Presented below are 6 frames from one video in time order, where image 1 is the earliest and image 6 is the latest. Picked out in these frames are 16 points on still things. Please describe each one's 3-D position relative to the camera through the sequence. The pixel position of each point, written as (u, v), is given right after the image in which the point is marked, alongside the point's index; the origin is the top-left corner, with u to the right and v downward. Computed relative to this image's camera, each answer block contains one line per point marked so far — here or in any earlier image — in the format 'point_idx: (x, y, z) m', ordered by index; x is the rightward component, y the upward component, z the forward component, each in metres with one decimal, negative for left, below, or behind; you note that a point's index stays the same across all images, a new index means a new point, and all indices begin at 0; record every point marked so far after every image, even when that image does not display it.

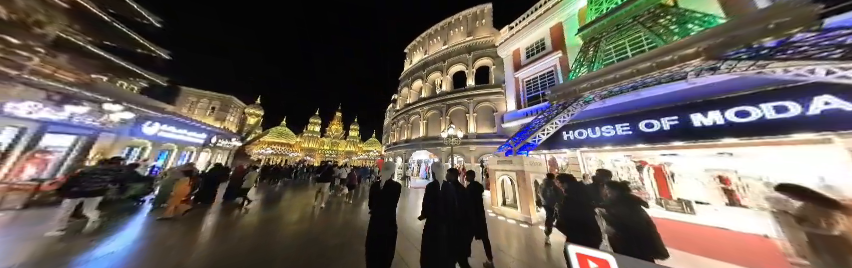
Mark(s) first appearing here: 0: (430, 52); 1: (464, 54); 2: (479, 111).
0: (+0.4, +6.9, +12.4) m
1: (+2.6, +5.5, +10.3) m
2: (+3.3, +1.5, +9.2) m
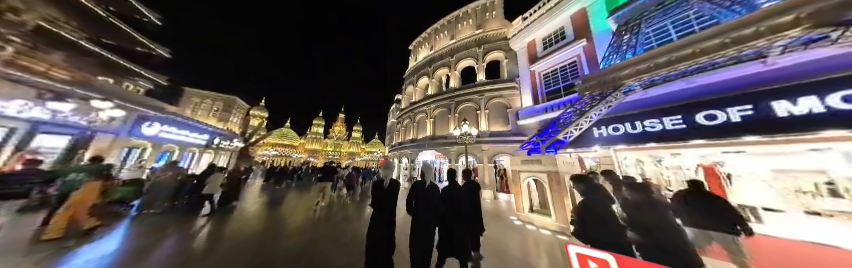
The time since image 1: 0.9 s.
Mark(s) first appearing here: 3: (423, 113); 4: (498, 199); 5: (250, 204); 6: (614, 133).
0: (+0.9, +6.9, +11.9) m
1: (+3.1, +5.6, +9.7) m
2: (+3.8, +1.6, +8.7) m
3: (-0.2, +1.6, +11.2) m
4: (+3.5, -3.2, +7.4) m
5: (-9.7, -3.9, +8.4) m
6: (+5.8, 0.0, +4.6) m
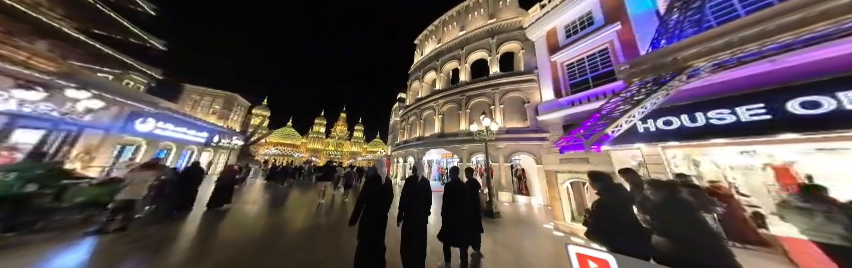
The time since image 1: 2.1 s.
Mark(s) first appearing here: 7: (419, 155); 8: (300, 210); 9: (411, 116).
0: (+1.4, +7.1, +11.3) m
1: (+3.6, +5.7, +9.1) m
2: (+4.3, +1.7, +8.0) m
3: (+0.3, +1.8, +10.6) m
4: (+4.0, -3.1, +6.8) m
5: (-9.2, -3.8, +7.9) m
6: (+6.2, +0.2, +3.9) m
7: (-0.5, -1.5, +11.0) m
8: (-6.3, -3.8, +7.5) m
9: (-1.2, +1.5, +12.5) m
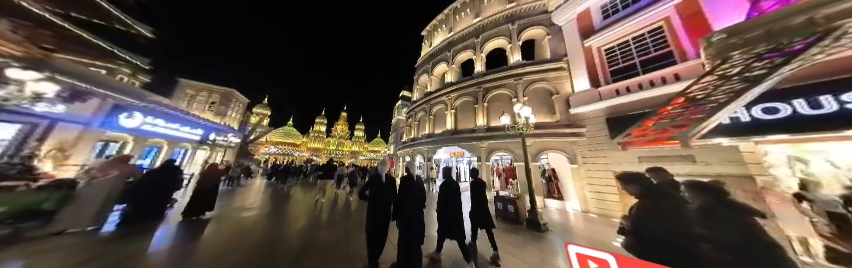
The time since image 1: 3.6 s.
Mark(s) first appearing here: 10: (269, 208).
0: (+2.1, +7.3, +10.5) m
1: (+4.2, +5.9, +8.2) m
2: (+4.9, +1.9, +7.2) m
3: (+1.0, +2.0, +9.8) m
4: (+4.7, -2.9, +6.0) m
5: (-8.5, -3.6, +7.1) m
6: (+6.9, +0.3, +3.1) m
7: (+0.2, -1.3, +10.2) m
8: (-5.6, -3.6, +6.7) m
9: (-0.5, +1.7, +11.7) m
10: (-7.8, -3.7, +7.7) m
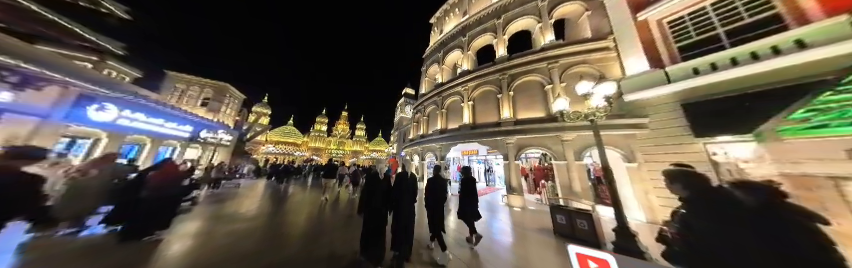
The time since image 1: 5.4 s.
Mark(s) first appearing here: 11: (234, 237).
0: (+2.8, +7.5, +9.4) m
1: (+4.9, +6.2, +7.1) m
2: (+5.6, +2.2, +6.1) m
3: (+1.7, +2.2, +8.8) m
4: (+5.4, -2.6, +4.9) m
5: (-7.8, -3.3, +6.1) m
6: (+7.6, +0.6, +2.0) m
7: (+0.9, -1.1, +9.2) m
8: (-4.9, -3.4, +5.7) m
9: (+0.2, +1.9, +10.6) m
10: (-7.1, -3.5, +6.7) m
11: (-5.6, -3.0, +4.4) m
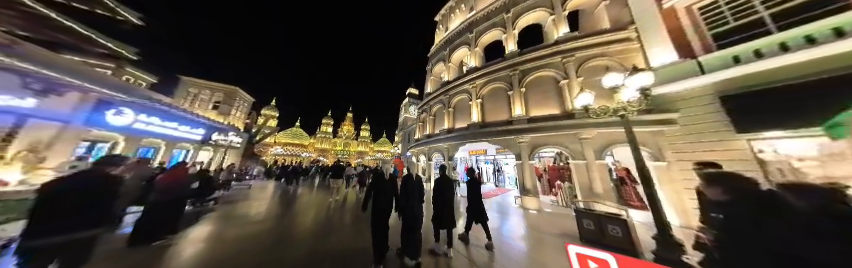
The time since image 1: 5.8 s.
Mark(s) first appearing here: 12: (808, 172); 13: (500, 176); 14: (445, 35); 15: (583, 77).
0: (+3.1, +7.6, +9.1) m
1: (+5.2, +6.3, +6.8) m
2: (+5.9, +2.2, +5.8) m
3: (+2.0, +2.3, +8.5) m
4: (+5.7, -2.5, +4.6) m
5: (-7.5, -3.4, +6.1) m
6: (+7.8, +0.7, +1.6) m
7: (+1.3, -1.0, +9.0) m
8: (-4.6, -3.4, +5.7) m
9: (+0.6, +2.0, +10.4) m
10: (-6.7, -3.5, +6.7) m
11: (-5.2, -3.1, +4.4) m
12: (+8.4, -0.8, +3.3) m
13: (+5.6, -3.2, +11.5) m
14: (+1.3, +6.8, +10.4) m
15: (+5.8, +2.2, +5.7) m
